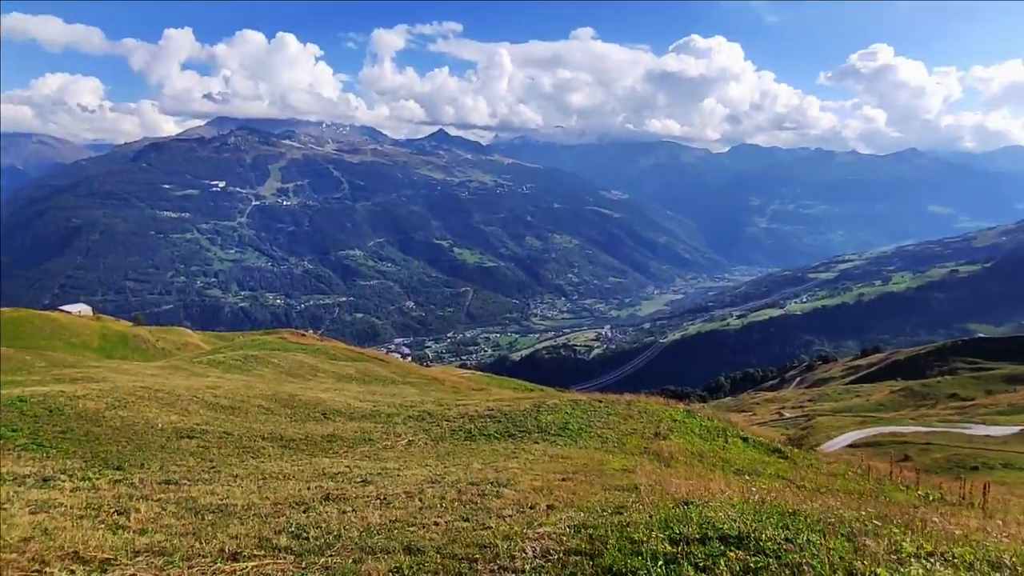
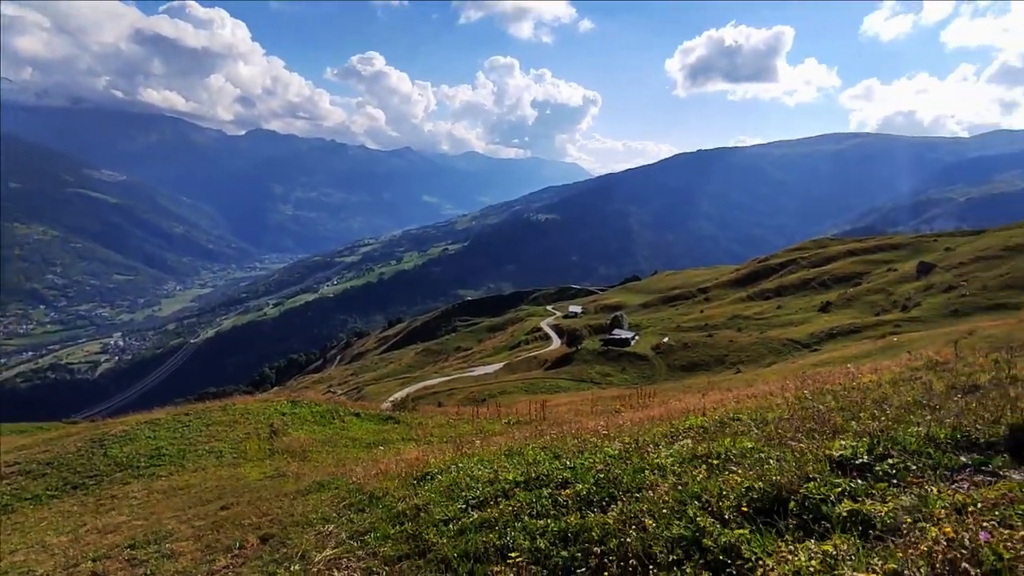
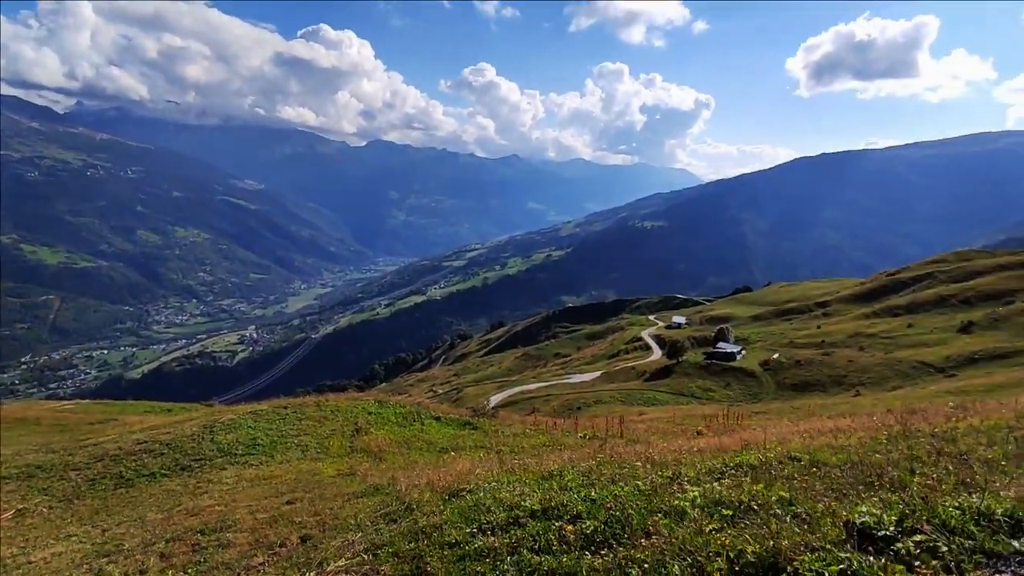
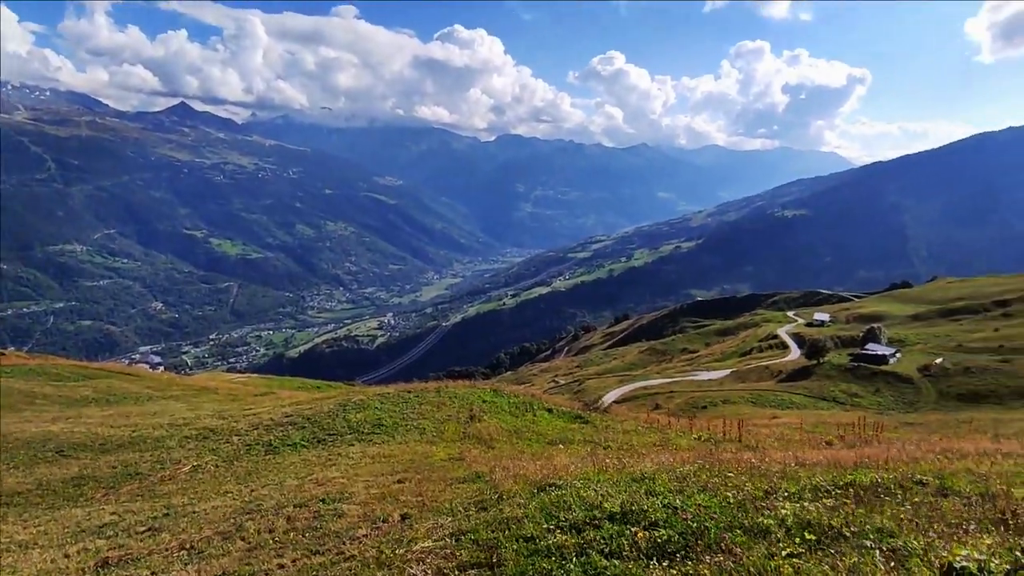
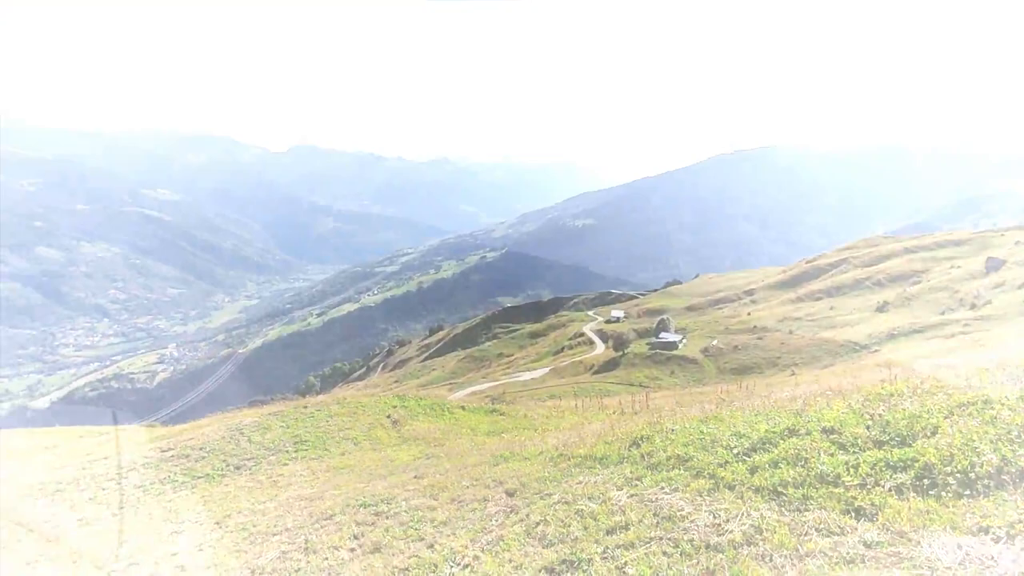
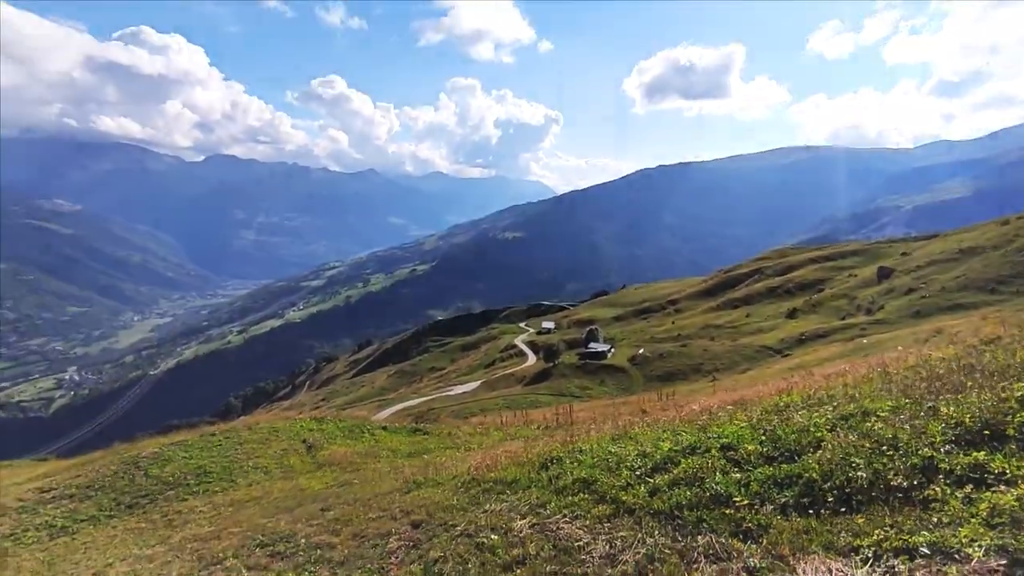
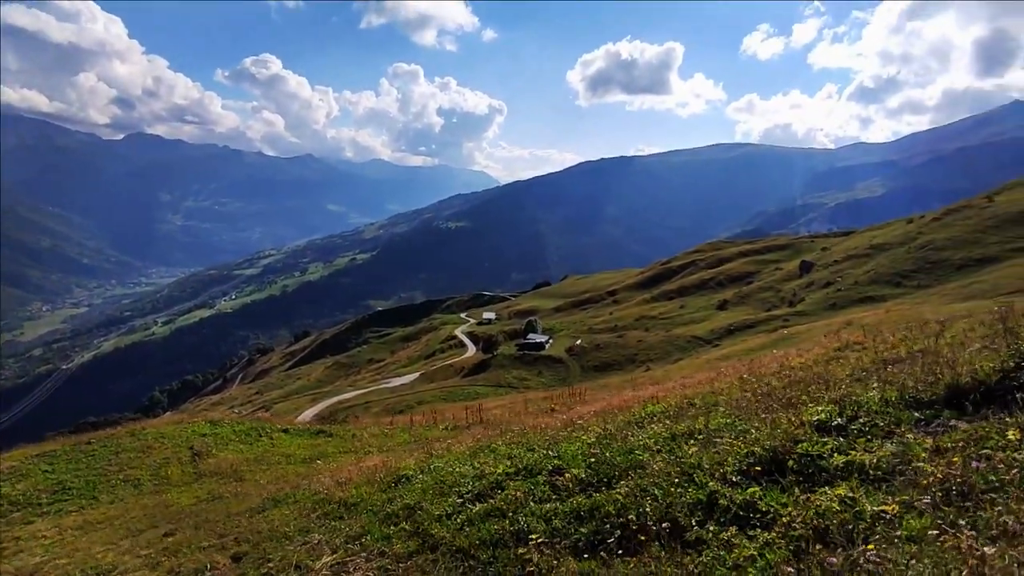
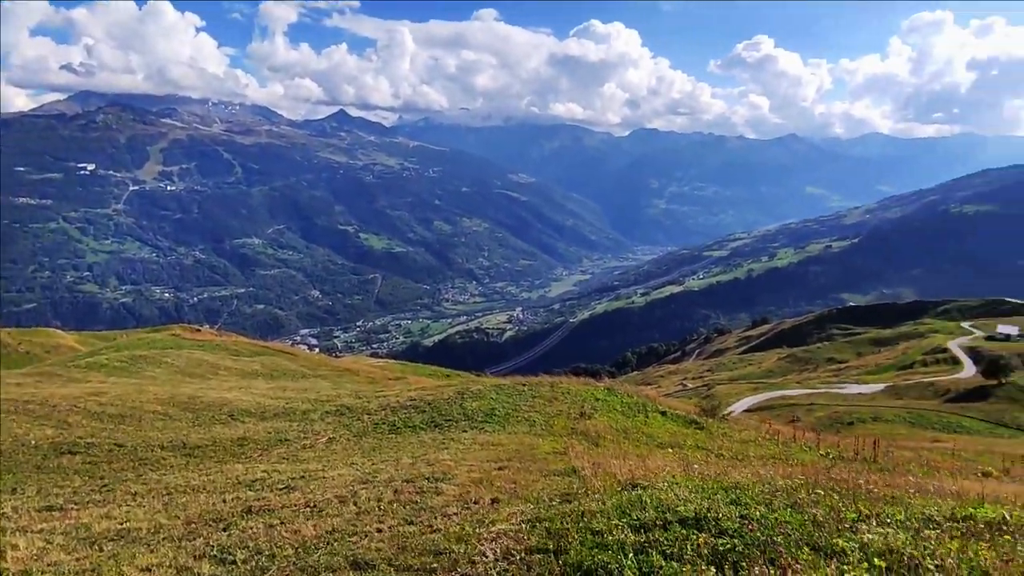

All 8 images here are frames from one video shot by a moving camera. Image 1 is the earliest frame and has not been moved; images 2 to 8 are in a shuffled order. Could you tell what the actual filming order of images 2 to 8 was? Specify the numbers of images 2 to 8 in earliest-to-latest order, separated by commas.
8, 4, 3, 2, 7, 6, 5
